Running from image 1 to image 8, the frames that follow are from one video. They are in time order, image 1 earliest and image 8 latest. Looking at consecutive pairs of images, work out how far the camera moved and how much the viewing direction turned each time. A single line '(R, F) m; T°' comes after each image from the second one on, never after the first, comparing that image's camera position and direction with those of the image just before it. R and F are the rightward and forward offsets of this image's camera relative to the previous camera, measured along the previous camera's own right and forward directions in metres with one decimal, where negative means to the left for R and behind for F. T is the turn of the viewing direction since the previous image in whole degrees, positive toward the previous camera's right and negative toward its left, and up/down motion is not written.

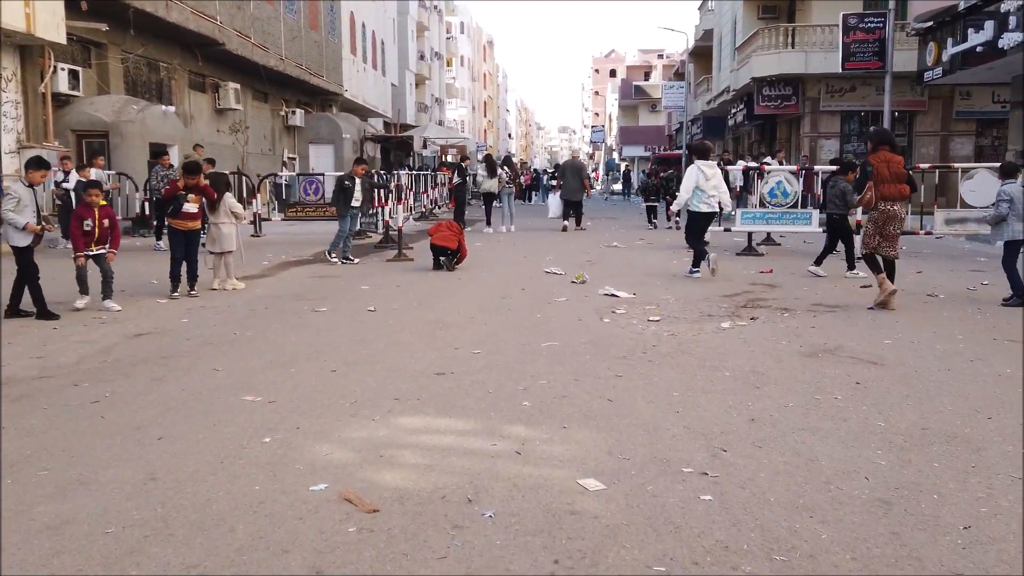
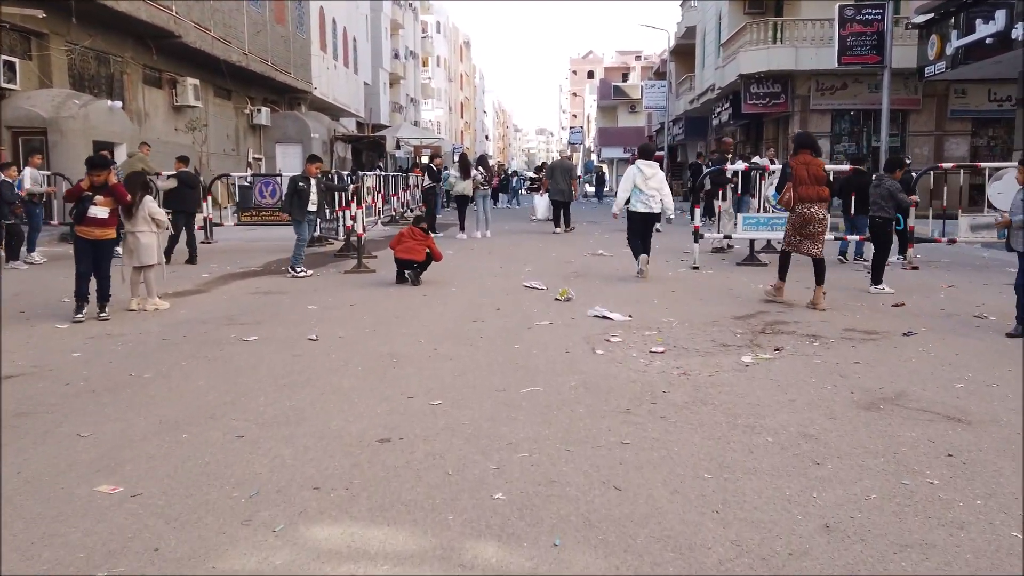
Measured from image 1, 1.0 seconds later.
(+0.1, +1.7) m; +2°
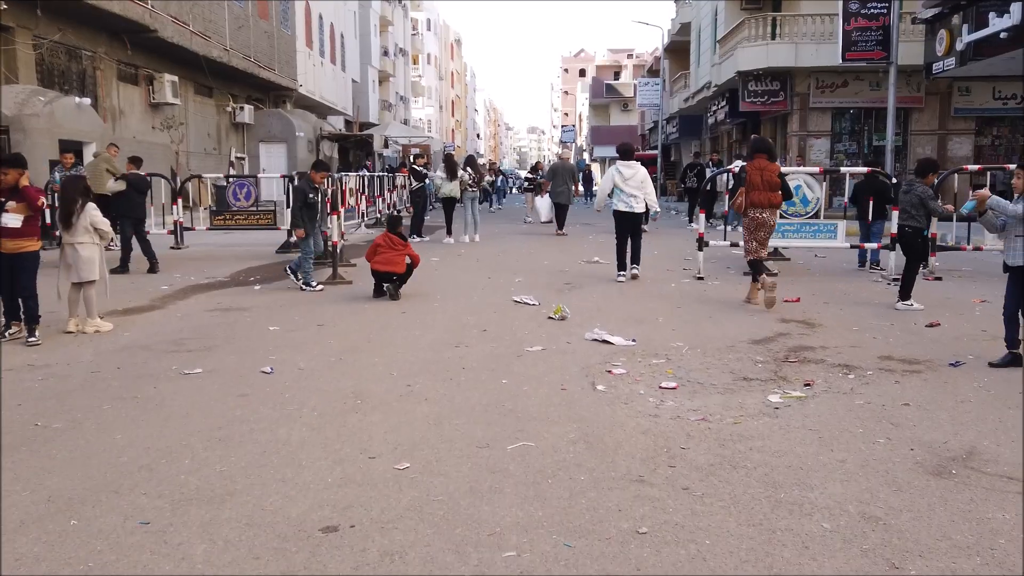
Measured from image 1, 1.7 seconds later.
(0.0, +1.1) m; +1°
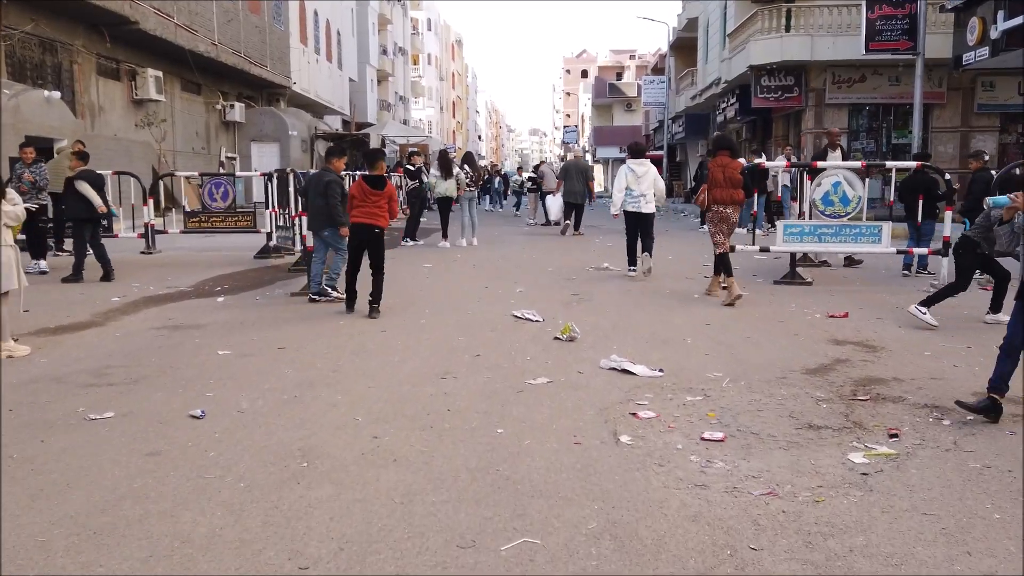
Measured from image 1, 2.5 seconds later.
(0.0, +1.4) m; 0°
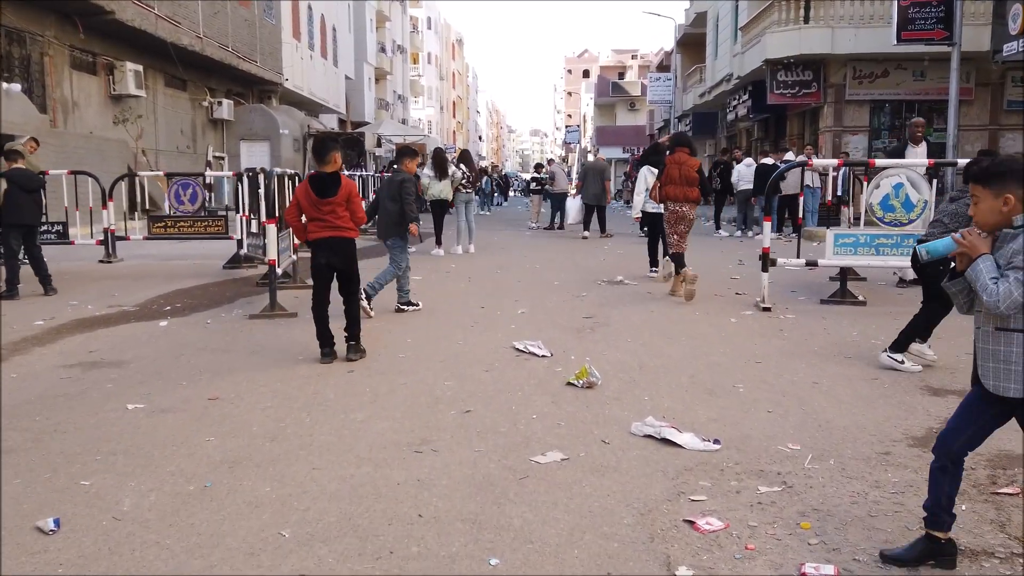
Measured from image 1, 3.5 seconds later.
(0.0, +1.7) m; 0°
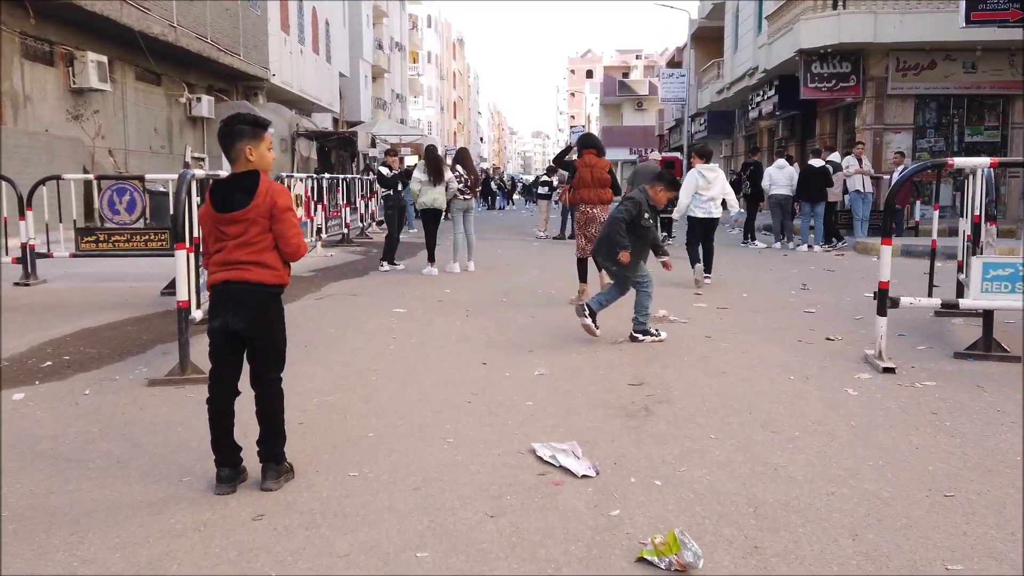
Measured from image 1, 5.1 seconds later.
(-0.1, +2.7) m; 0°
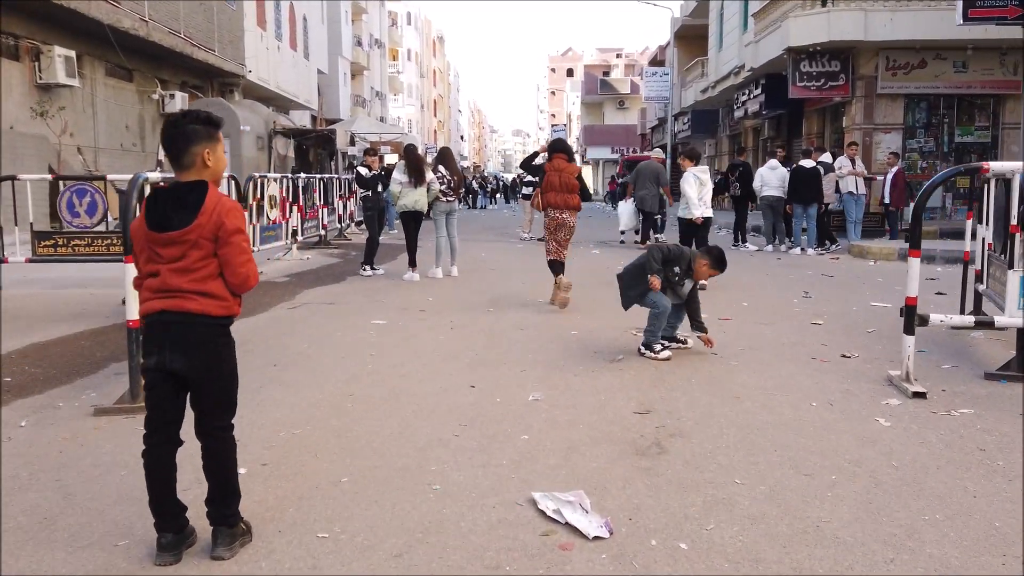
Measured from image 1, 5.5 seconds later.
(-0.1, +0.6) m; +1°
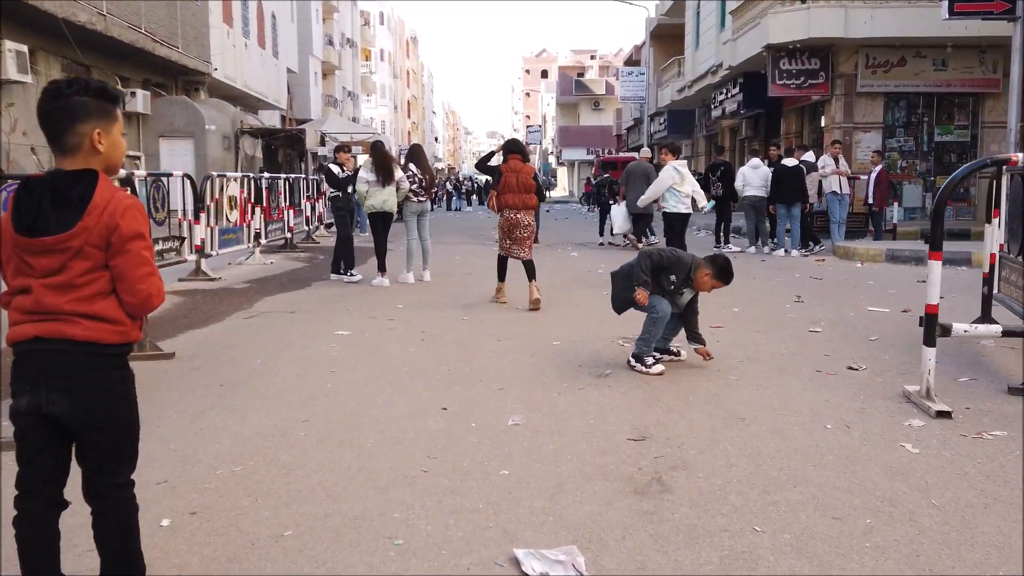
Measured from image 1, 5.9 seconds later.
(0.0, +0.7) m; +2°
